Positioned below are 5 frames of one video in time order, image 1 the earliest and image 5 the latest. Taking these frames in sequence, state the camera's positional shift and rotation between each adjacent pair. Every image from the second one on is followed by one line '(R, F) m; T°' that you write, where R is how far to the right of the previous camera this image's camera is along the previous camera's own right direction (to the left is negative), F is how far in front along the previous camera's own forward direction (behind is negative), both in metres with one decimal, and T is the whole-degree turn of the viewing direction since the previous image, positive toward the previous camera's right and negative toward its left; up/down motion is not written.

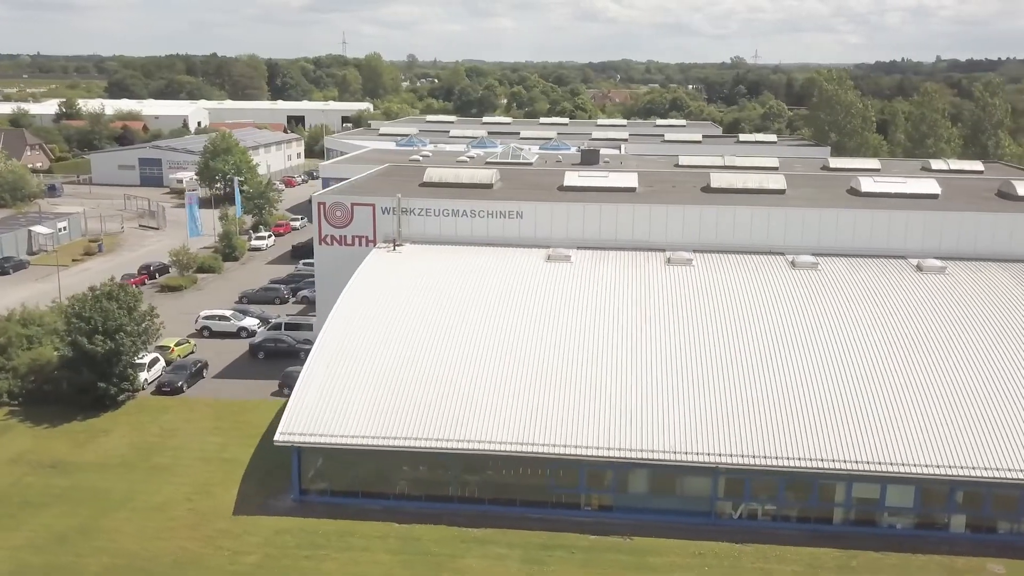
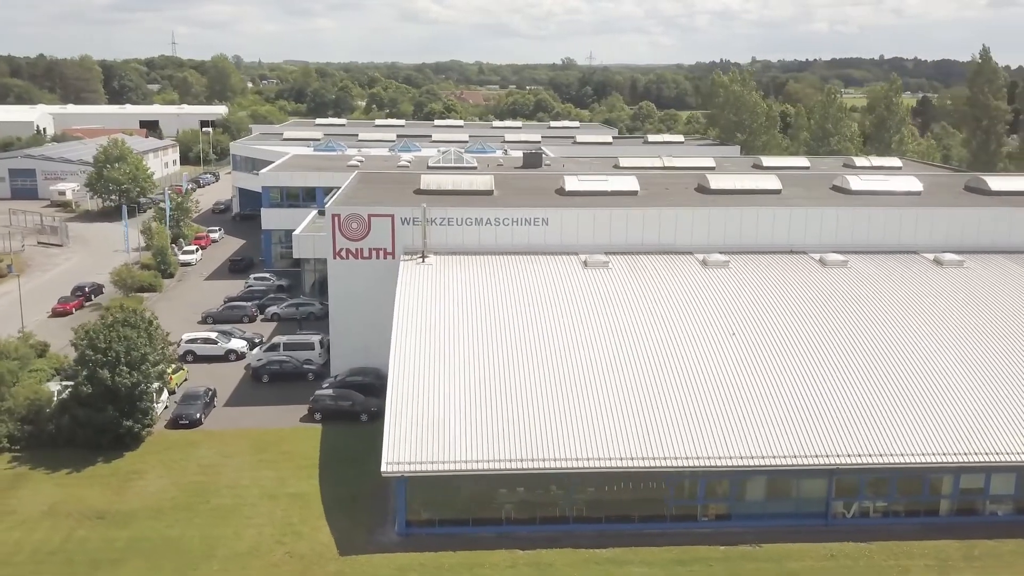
(-5.6, +1.2) m; +10°
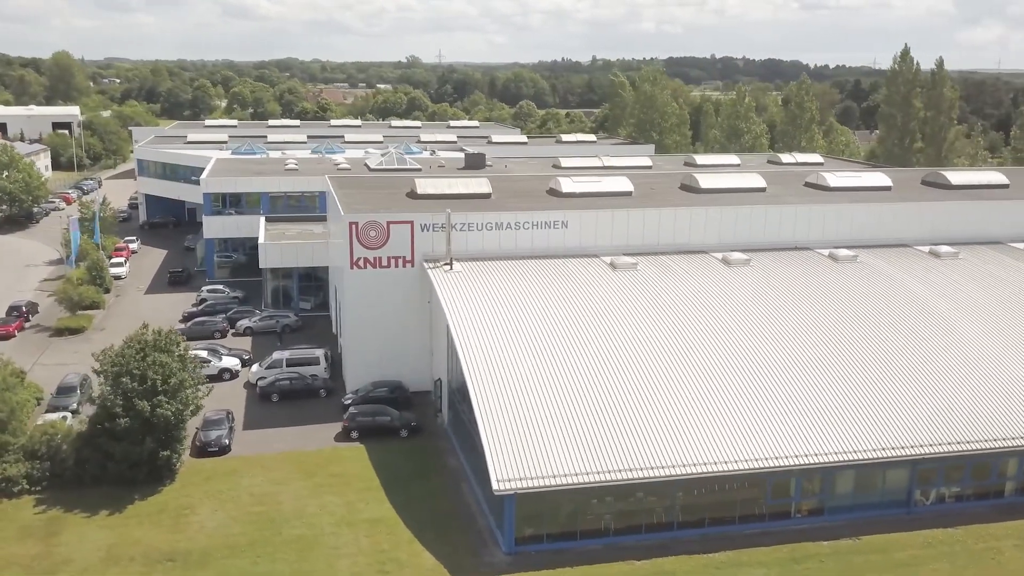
(-5.0, +0.9) m; +9°
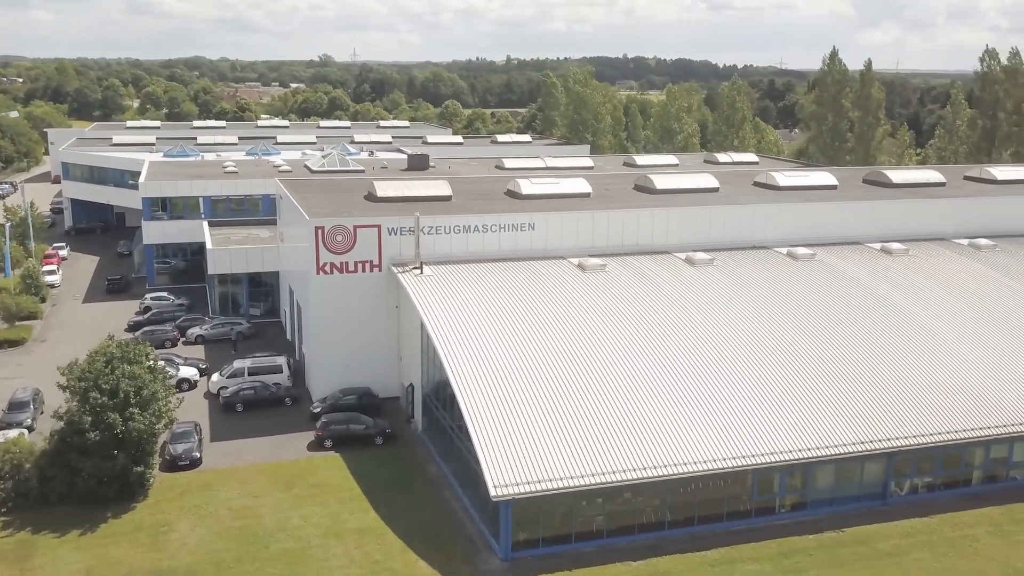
(-1.5, +0.2) m; +5°
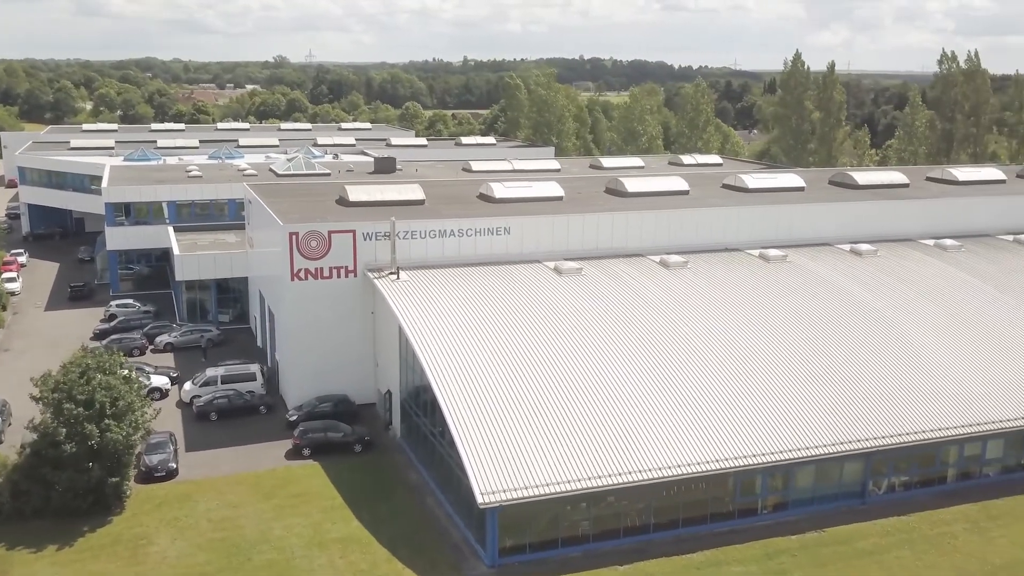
(-0.5, +0.1) m; +2°
